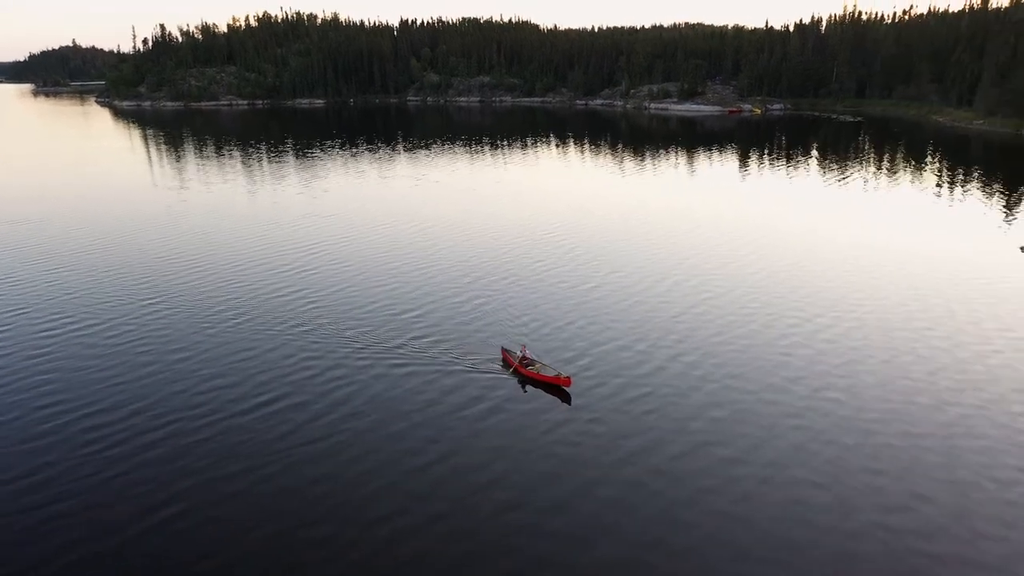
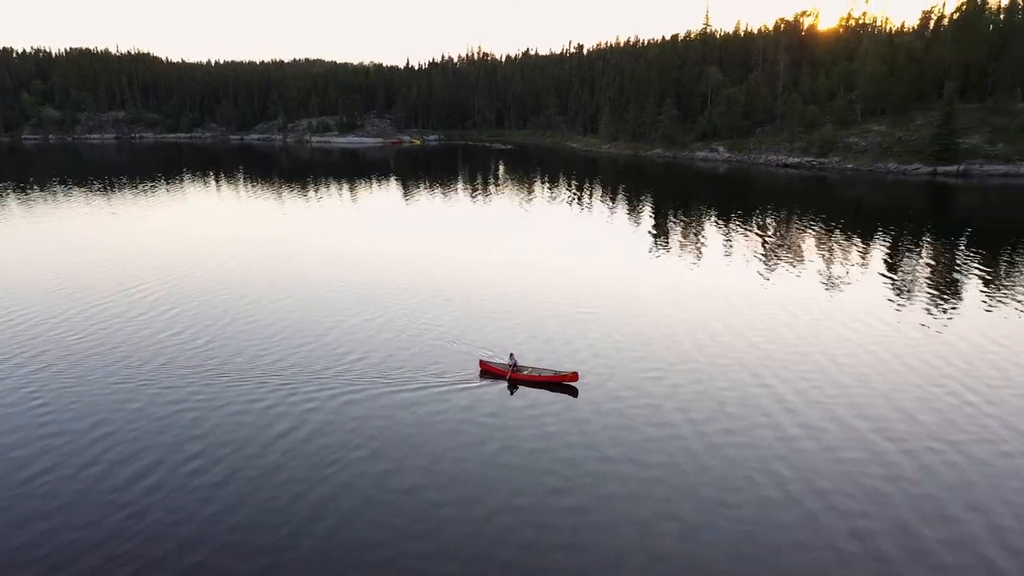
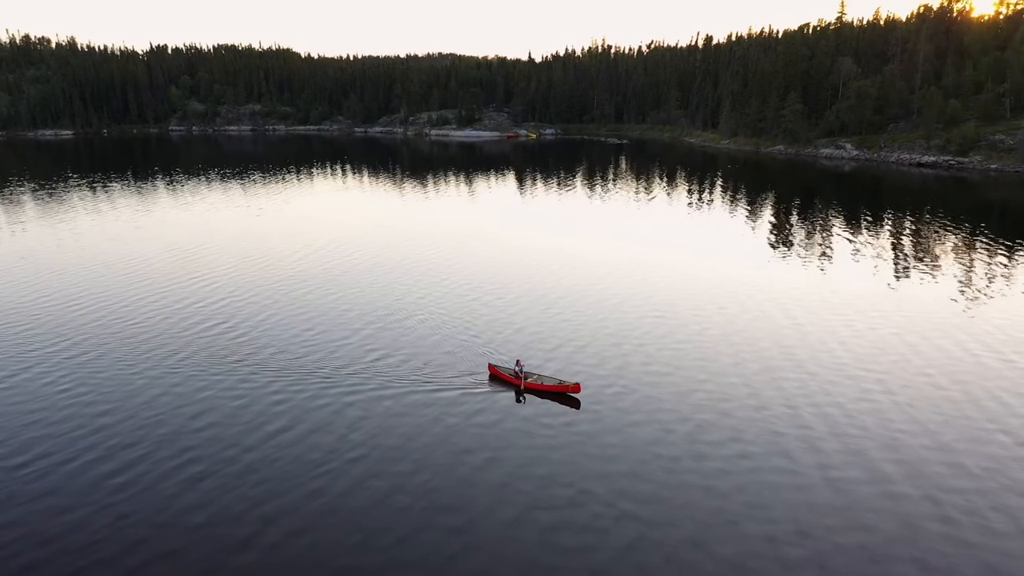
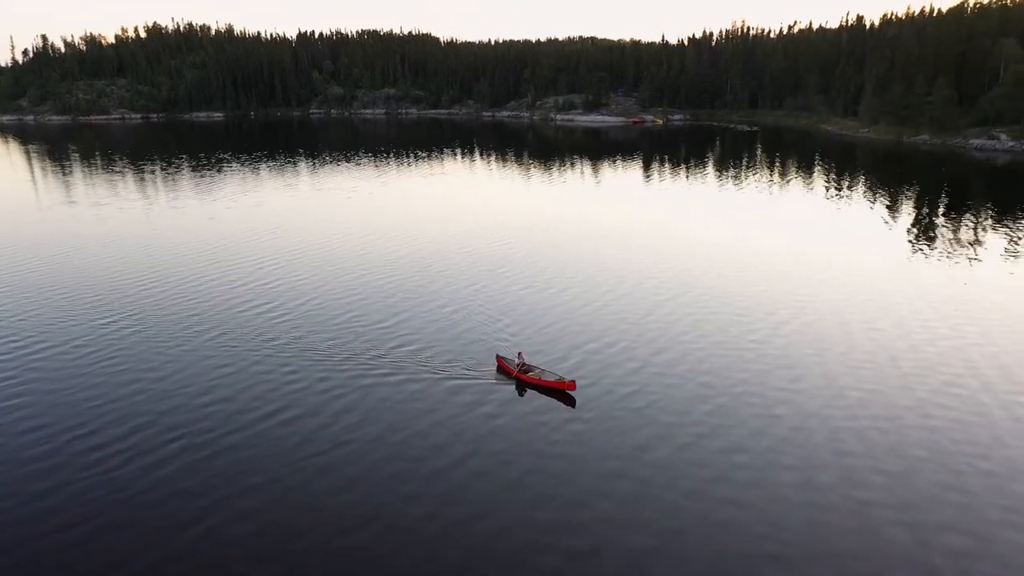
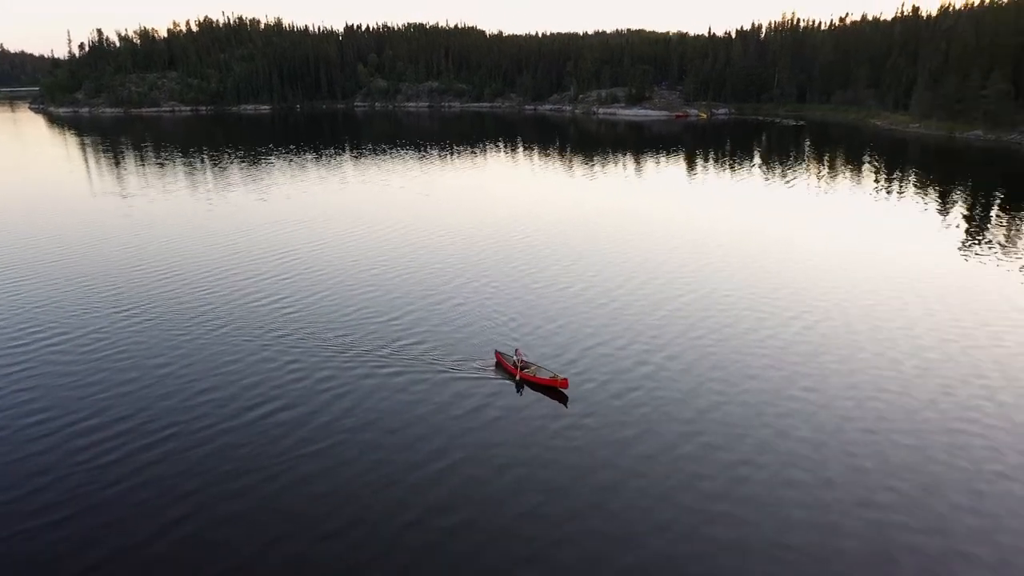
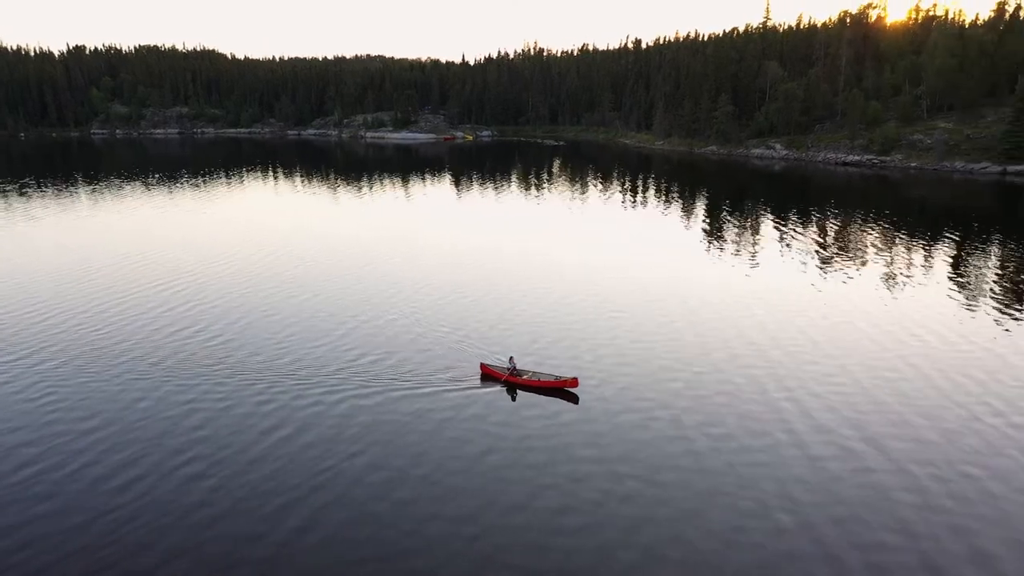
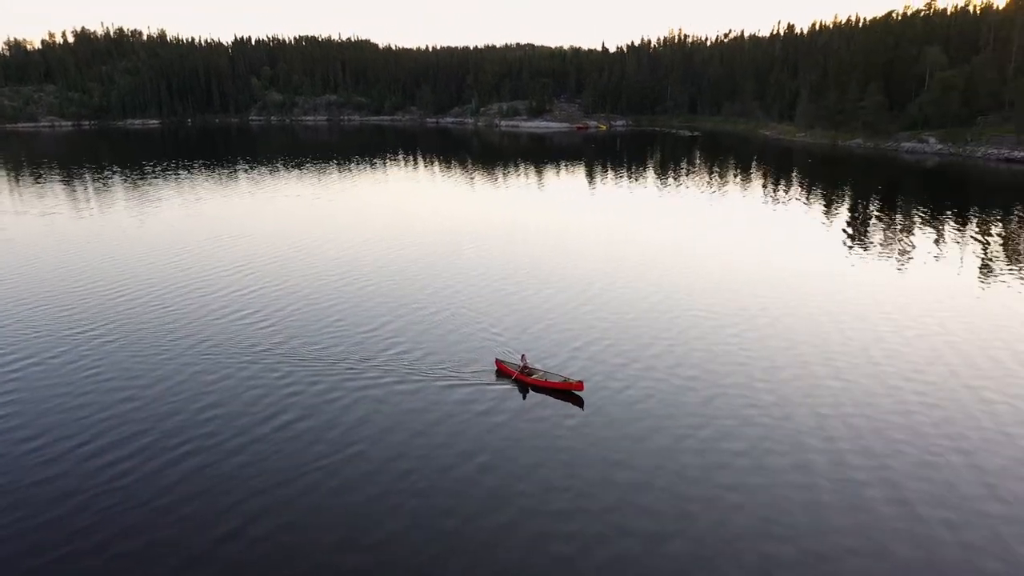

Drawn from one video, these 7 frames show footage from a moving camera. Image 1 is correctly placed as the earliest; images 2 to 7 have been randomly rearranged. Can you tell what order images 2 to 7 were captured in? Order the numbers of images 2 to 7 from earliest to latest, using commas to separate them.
5, 4, 7, 3, 6, 2
